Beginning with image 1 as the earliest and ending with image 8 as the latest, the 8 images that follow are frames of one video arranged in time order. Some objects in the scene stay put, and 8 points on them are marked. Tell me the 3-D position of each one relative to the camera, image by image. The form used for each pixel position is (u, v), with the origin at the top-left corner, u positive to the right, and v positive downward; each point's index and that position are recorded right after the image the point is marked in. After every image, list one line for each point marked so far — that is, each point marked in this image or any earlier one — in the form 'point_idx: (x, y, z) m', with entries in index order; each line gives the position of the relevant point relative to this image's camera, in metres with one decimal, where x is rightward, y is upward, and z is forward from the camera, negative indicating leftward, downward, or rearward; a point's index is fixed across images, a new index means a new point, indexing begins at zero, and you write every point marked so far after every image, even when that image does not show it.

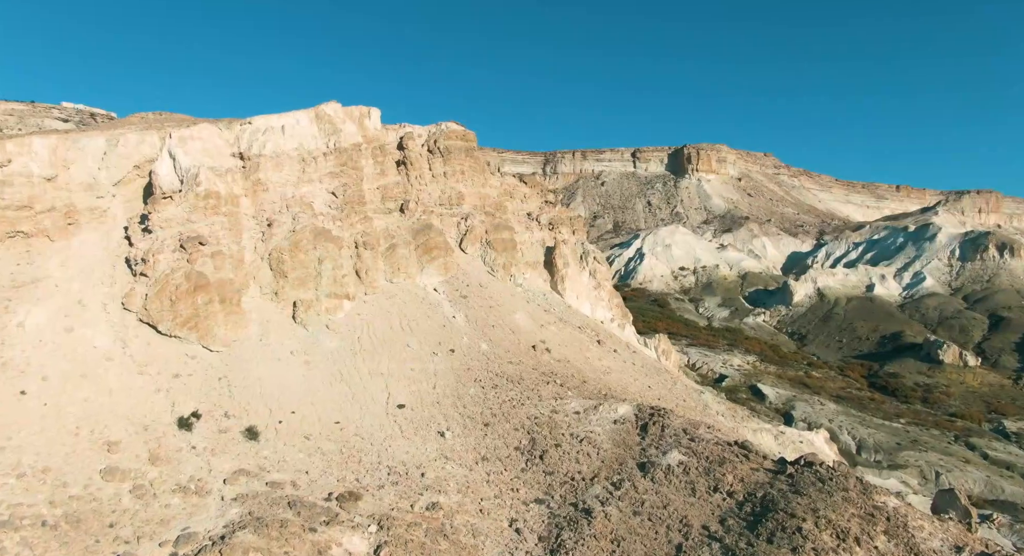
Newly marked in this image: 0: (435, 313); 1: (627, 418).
0: (-1.4, -0.6, +11.5) m
1: (+1.6, -2.0, +9.1) m
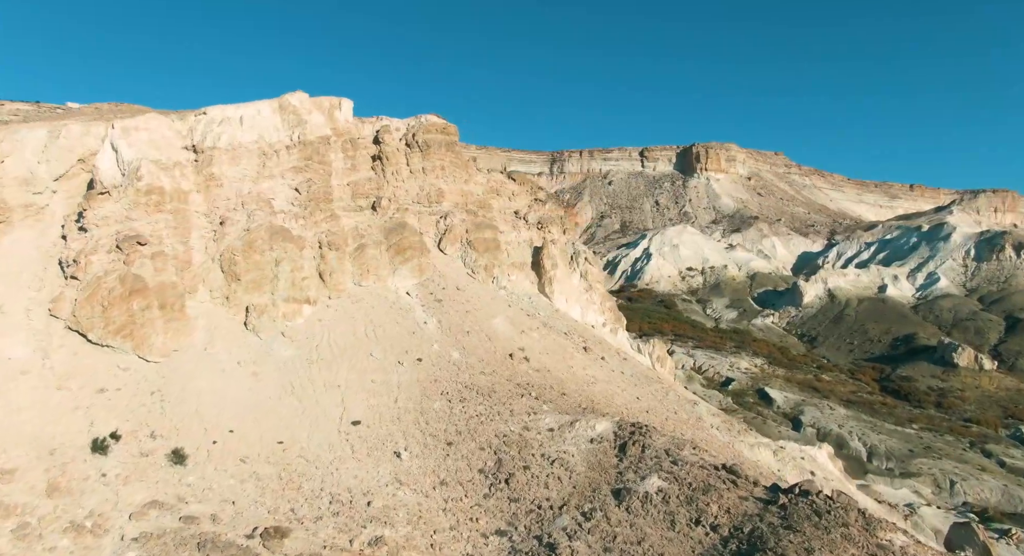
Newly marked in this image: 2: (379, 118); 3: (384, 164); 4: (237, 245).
0: (-1.8, -0.7, +10.6) m
1: (+1.2, -2.0, +8.3) m
2: (-2.8, +3.4, +13.7) m
3: (-2.6, +2.3, +13.2) m
4: (-4.1, +0.5, +9.7) m
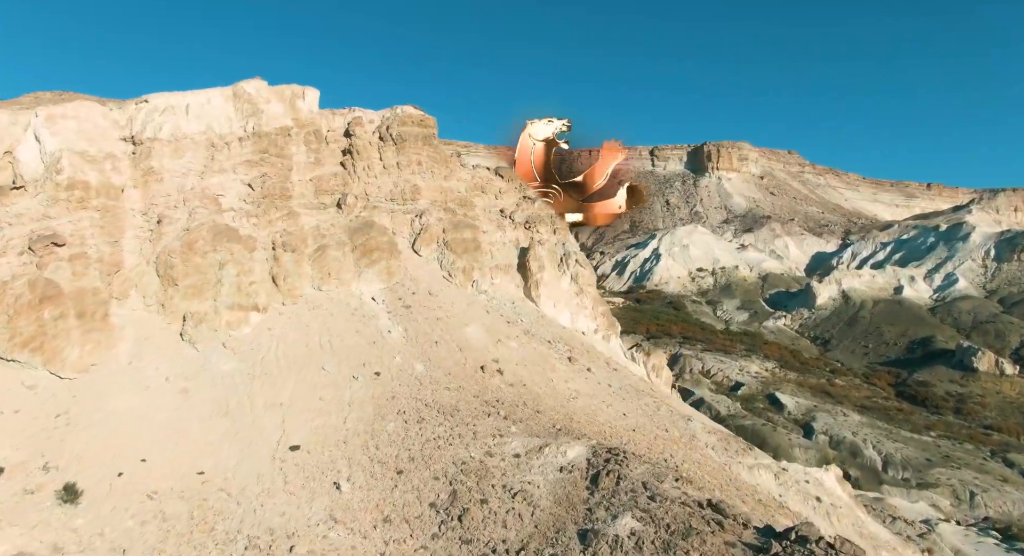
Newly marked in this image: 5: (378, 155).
0: (-2.2, -0.7, +9.7) m
1: (+0.7, -2.1, +7.3) m
2: (-3.2, +3.4, +12.7) m
3: (-3.0, +2.3, +12.3) m
4: (-4.6, +0.4, +8.8) m
5: (-2.6, +2.4, +12.4) m
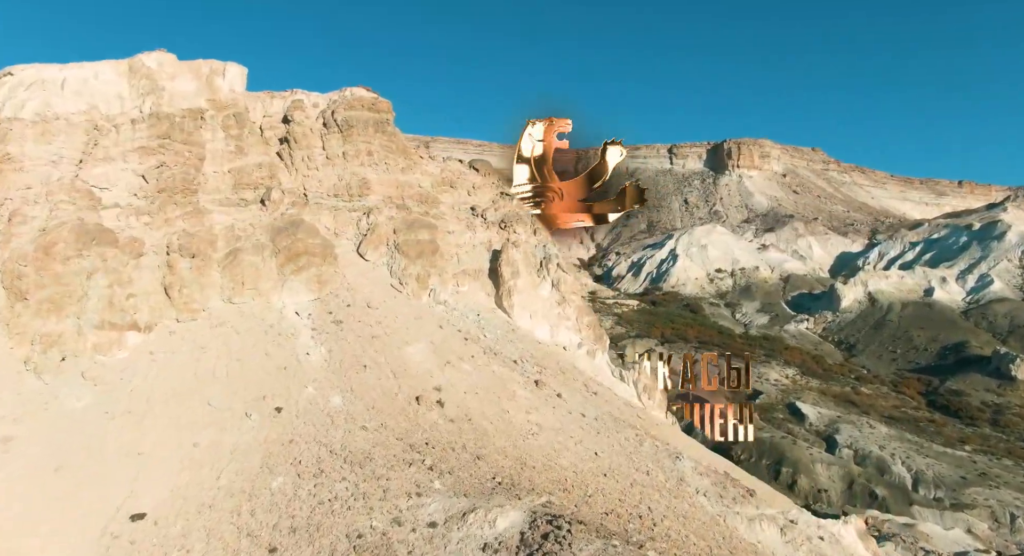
0: (-2.9, -0.9, +8.0) m
1: (-0.1, -2.2, +5.5) m
2: (-3.8, +3.2, +11.1) m
3: (-3.6, +2.1, +10.6) m
4: (-5.3, +0.3, +7.2) m
5: (-3.2, +2.3, +10.8) m
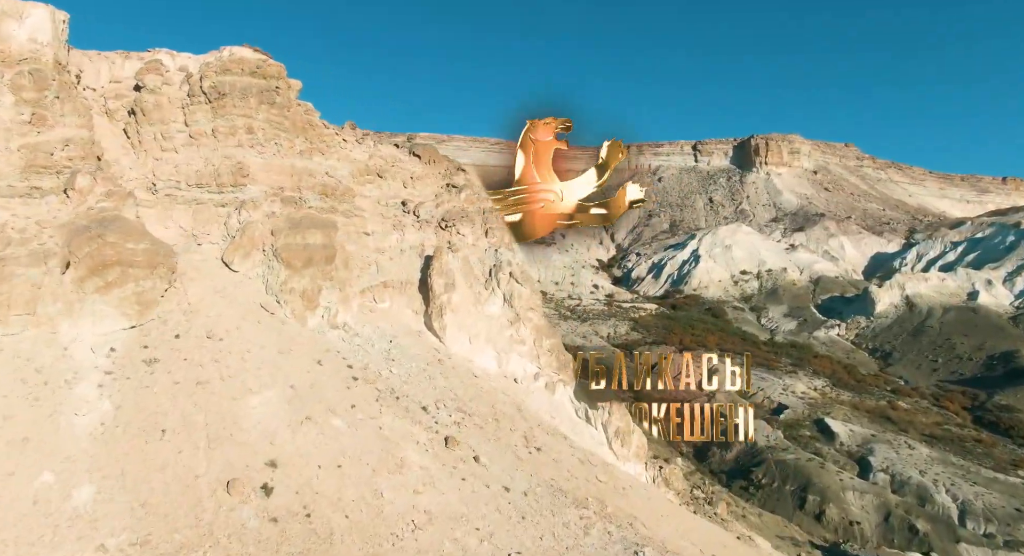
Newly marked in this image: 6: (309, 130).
0: (-4.0, -1.1, +5.5) m
1: (-1.3, -2.4, +2.8) m
2: (-4.8, +3.0, +8.6) m
3: (-4.7, +1.9, +8.1) m
4: (-6.5, +0.1, +4.7) m
5: (-4.2, +2.1, +8.2) m
6: (-2.9, +2.1, +9.1) m
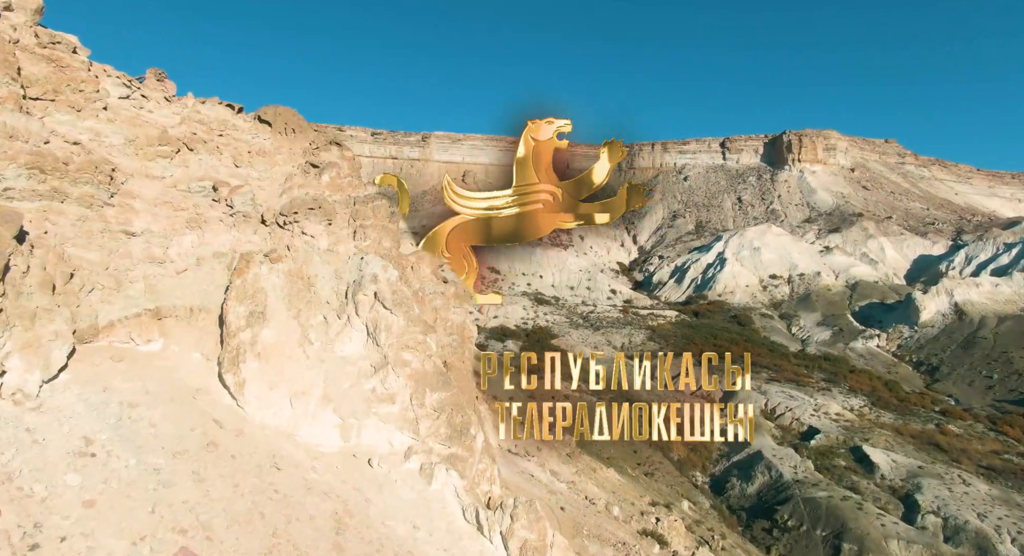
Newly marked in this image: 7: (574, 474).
0: (-5.7, -1.3, +2.1) m
1: (-3.1, -2.6, -0.7) m
2: (-6.3, +2.8, +5.2) m
3: (-6.2, +1.7, +4.7) m
4: (-8.2, -0.1, +1.4) m
5: (-5.8, +1.8, +4.9) m
6: (-4.4, +1.9, +5.6) m
7: (+1.7, -5.1, +17.0) m
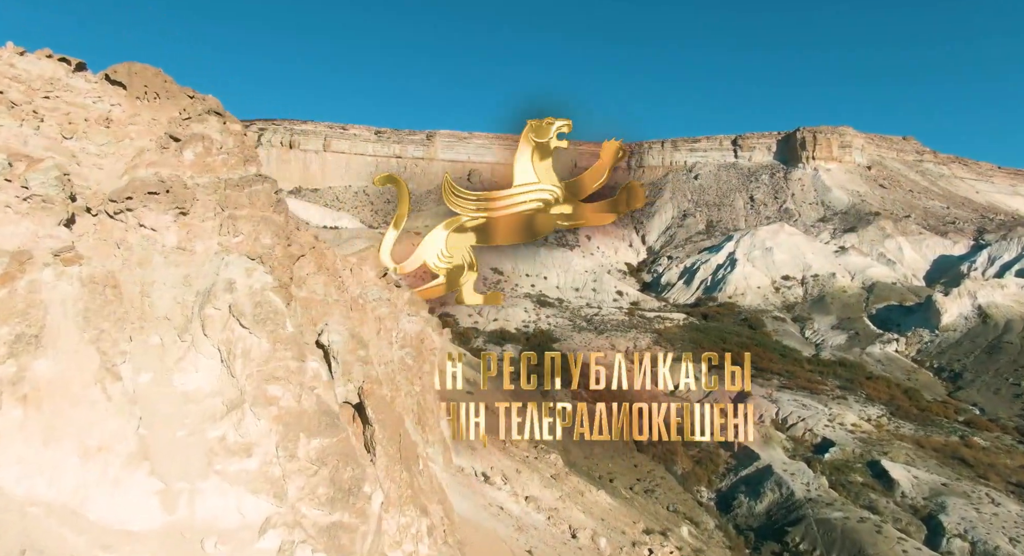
0: (-6.6, -1.3, +0.3) m
1: (-4.0, -2.7, -2.5) m
2: (-7.1, +2.7, +3.5) m
3: (-7.0, +1.7, +3.0) m
4: (-9.1, -0.2, -0.2) m
5: (-6.6, +1.8, +3.1) m
6: (-5.2, +1.8, +3.9) m
7: (+1.1, -5.2, +15.1) m
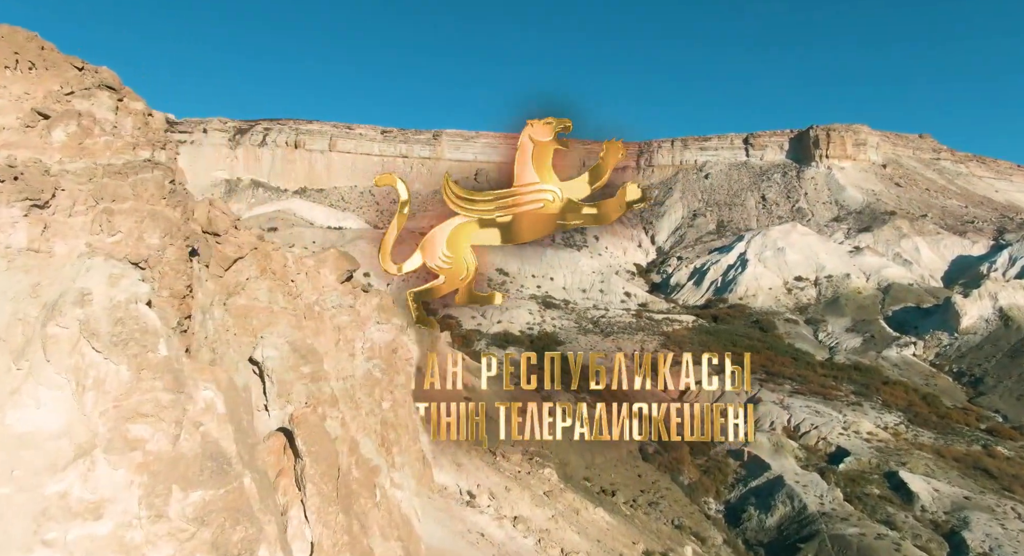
0: (-7.1, -1.4, -0.7) m
1: (-4.6, -2.8, -3.6) m
2: (-7.6, +2.7, +2.5) m
3: (-7.5, +1.6, +2.0) m
4: (-9.6, -0.2, -1.3) m
5: (-7.1, +1.7, +2.1) m
6: (-5.7, +1.8, +2.8) m
7: (+0.8, -5.2, +14.0) m
